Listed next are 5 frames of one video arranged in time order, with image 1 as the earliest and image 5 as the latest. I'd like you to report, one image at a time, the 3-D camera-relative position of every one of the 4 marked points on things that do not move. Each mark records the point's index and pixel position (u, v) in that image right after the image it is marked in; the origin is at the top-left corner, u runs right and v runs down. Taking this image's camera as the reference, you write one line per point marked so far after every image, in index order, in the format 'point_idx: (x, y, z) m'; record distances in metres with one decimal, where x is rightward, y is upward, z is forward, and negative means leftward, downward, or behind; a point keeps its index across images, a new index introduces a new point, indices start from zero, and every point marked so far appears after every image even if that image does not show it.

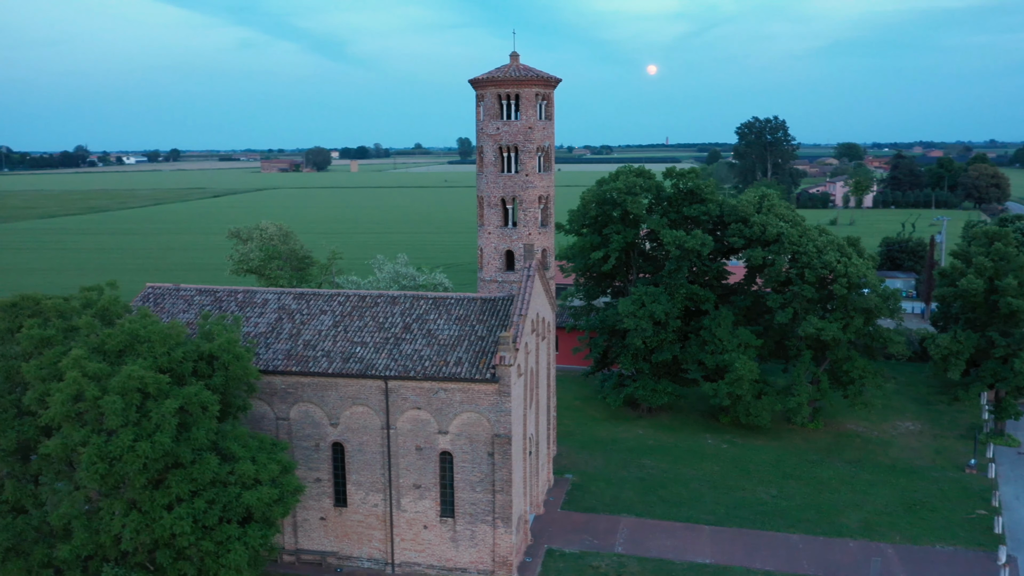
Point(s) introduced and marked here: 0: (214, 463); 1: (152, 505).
0: (-6.9, -4.0, +17.6) m
1: (-8.0, -4.8, +17.1) m
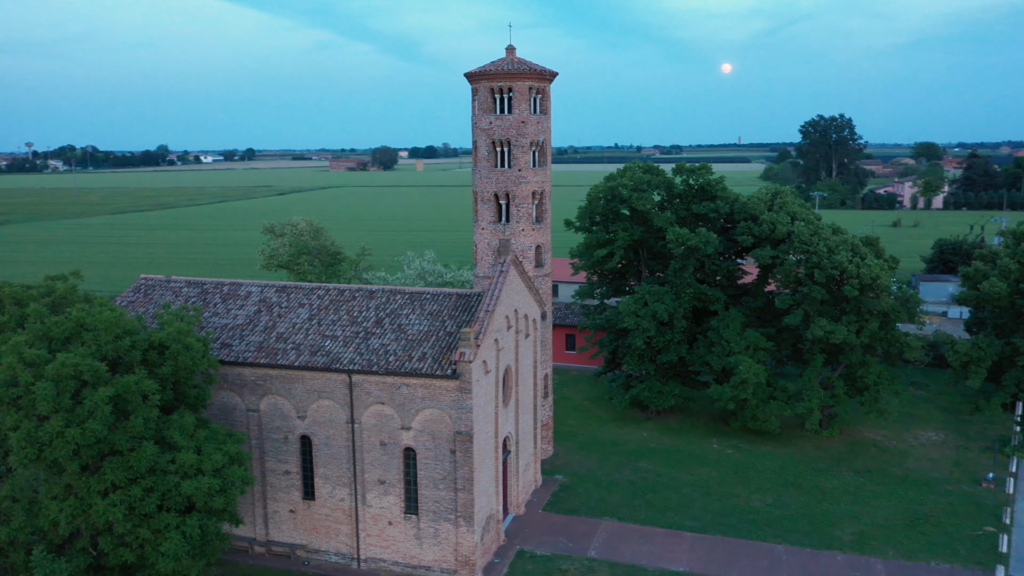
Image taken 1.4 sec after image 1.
0: (-8.4, -3.8, +17.7) m
1: (-9.6, -4.6, +17.3) m
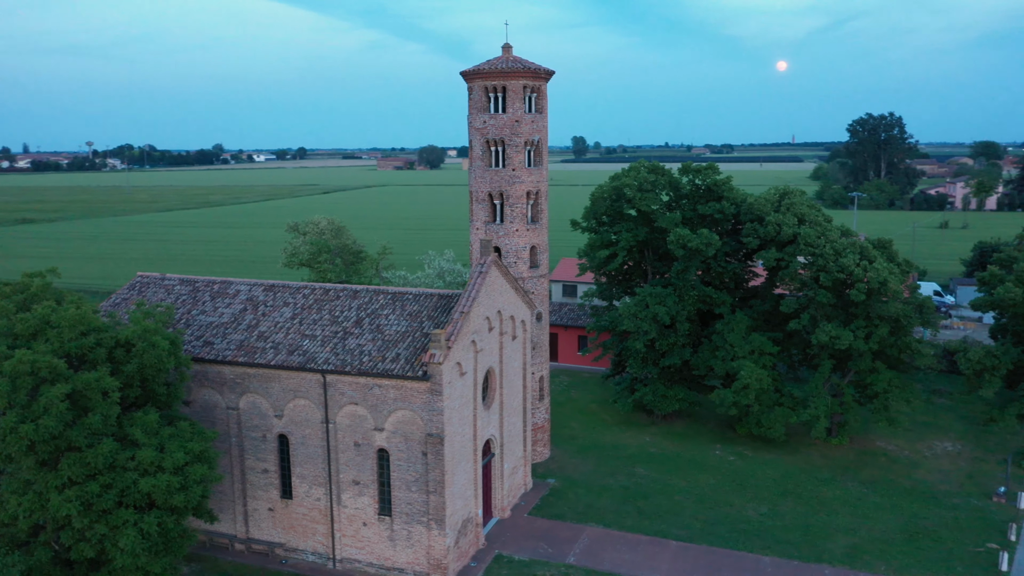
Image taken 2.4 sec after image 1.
0: (-9.4, -3.8, +17.9) m
1: (-10.6, -4.5, +17.5) m
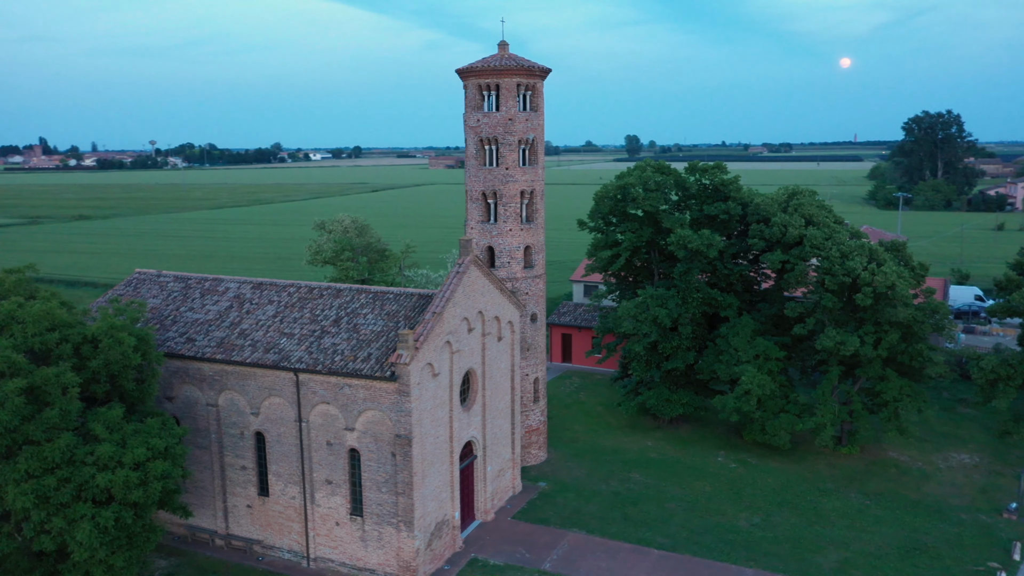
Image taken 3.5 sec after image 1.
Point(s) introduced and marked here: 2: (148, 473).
0: (-10.5, -3.7, +18.1) m
1: (-11.8, -4.4, +17.8) m
2: (-9.1, -4.6, +19.1) m
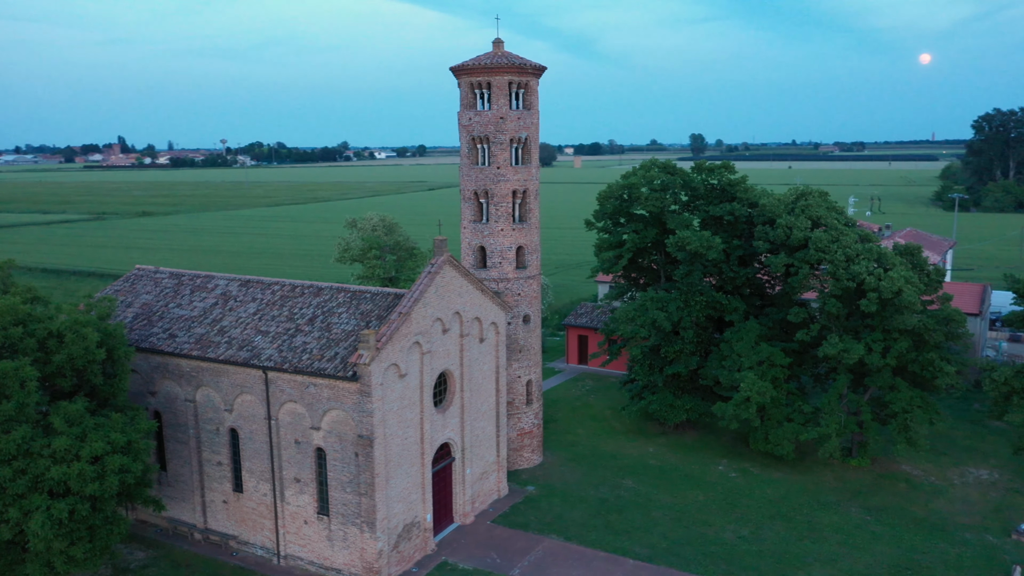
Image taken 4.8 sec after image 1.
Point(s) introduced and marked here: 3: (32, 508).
0: (-11.8, -3.6, +18.5) m
1: (-13.1, -4.3, +18.3) m
2: (-10.3, -4.5, +19.4) m
3: (-11.6, -5.3, +18.5) m
